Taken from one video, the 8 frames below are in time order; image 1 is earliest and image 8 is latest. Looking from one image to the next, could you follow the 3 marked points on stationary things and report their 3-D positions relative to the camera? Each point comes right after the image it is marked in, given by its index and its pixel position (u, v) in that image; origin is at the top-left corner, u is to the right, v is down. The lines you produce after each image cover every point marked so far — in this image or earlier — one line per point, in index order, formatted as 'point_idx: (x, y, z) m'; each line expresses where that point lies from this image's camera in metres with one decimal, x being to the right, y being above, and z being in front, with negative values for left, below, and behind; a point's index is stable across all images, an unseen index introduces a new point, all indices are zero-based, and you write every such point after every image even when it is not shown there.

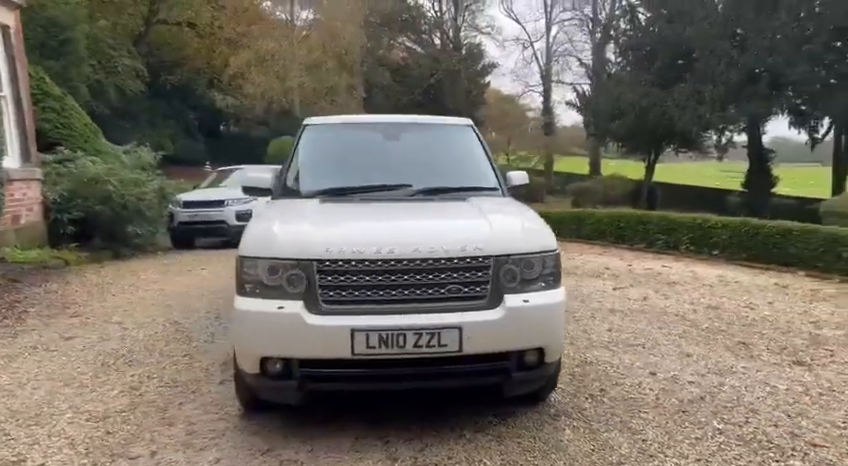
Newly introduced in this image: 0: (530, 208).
0: (+0.7, +0.1, +4.0) m
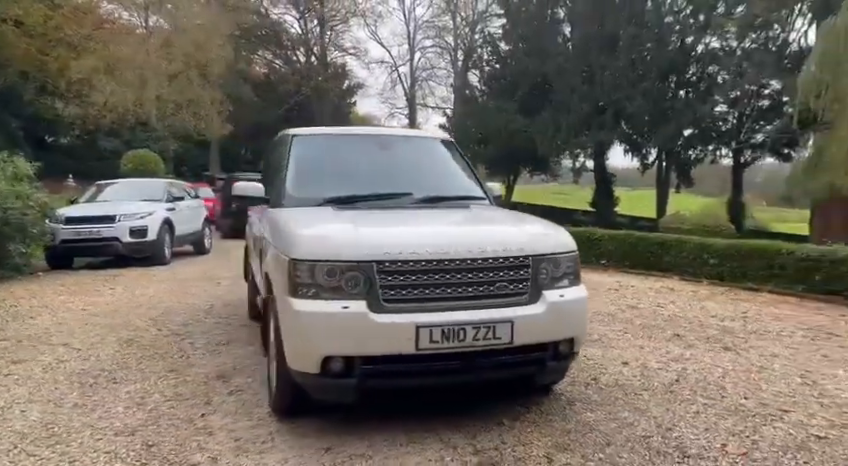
0: (+0.8, +0.1, +4.5) m
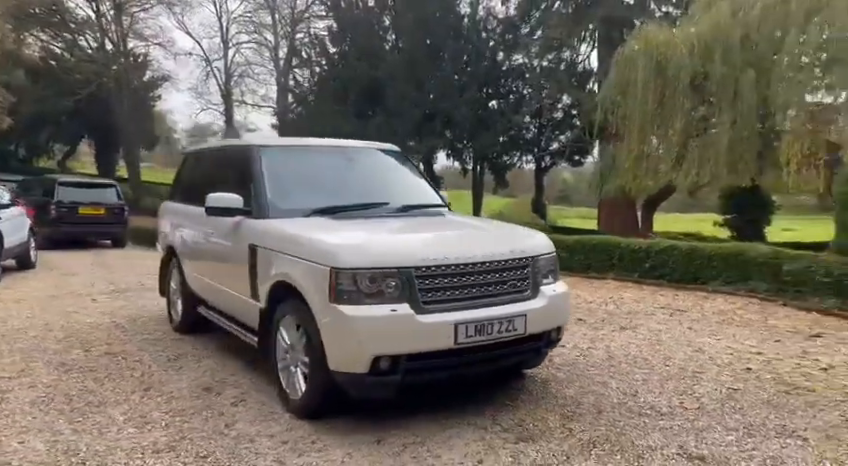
0: (+0.6, +0.1, +5.1) m
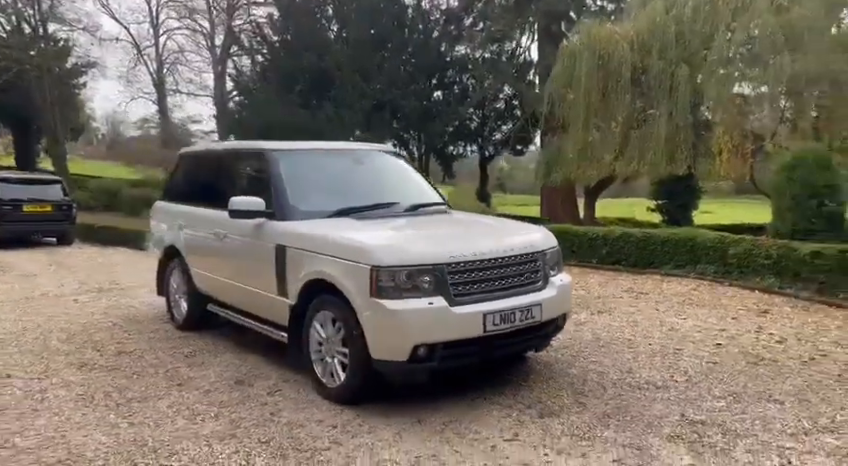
0: (+0.7, +0.1, +5.6) m
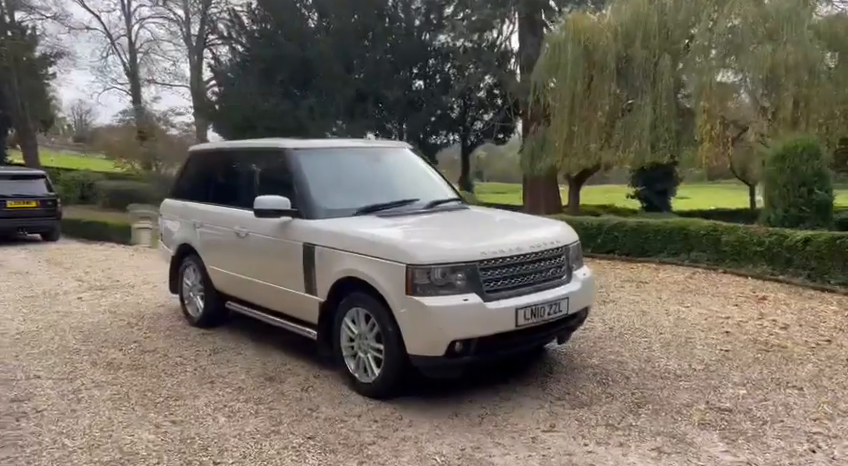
0: (+0.8, +0.1, +5.7) m
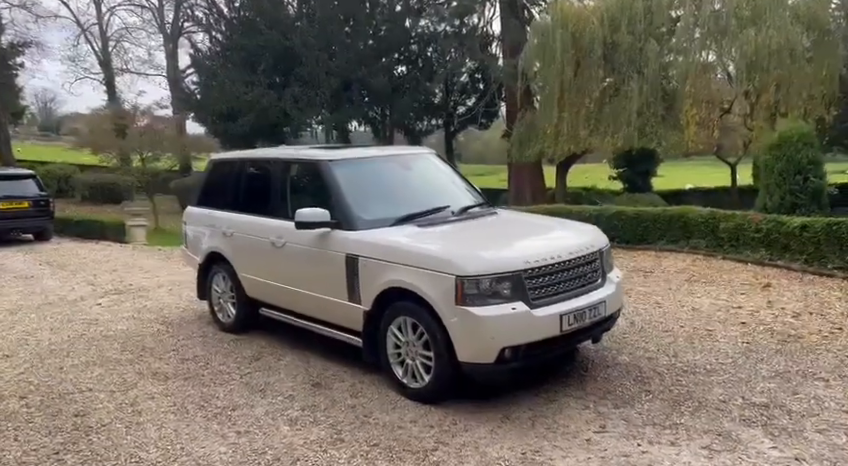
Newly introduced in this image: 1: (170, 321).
0: (+1.1, +0.1, +5.9) m
1: (-2.8, -1.0, +7.3) m
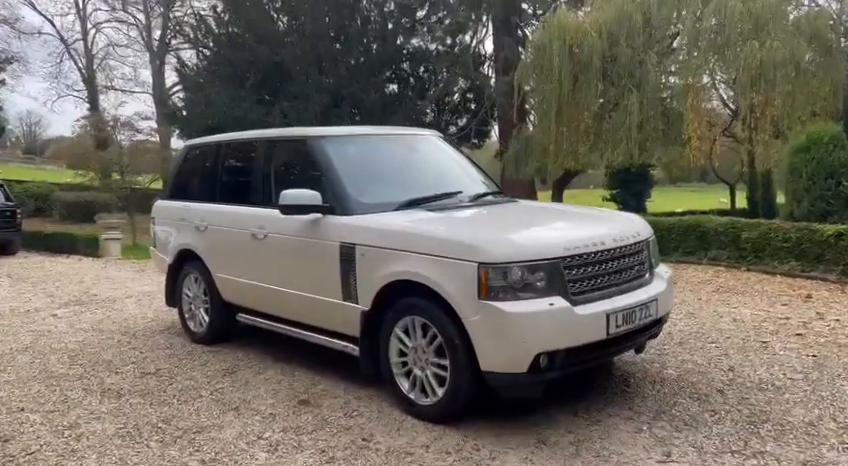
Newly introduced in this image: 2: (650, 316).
0: (+1.2, +0.2, +5.1) m
1: (-2.8, -0.9, +6.3) m
2: (+1.4, -0.5, +4.1) m
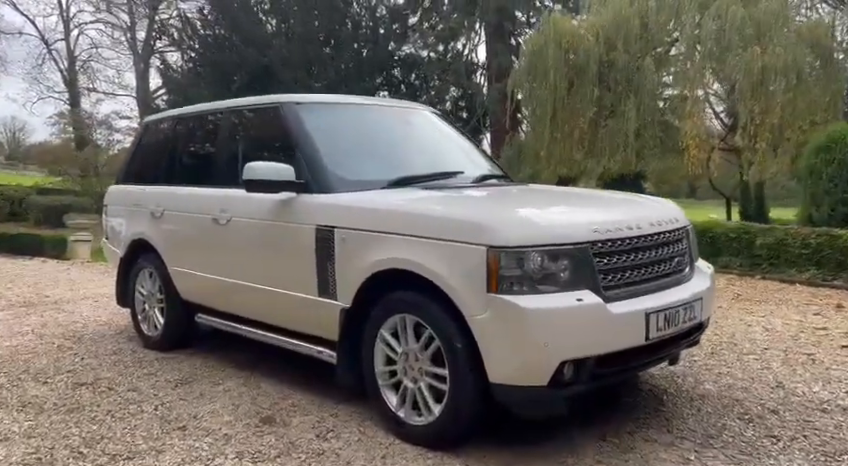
0: (+1.1, +0.2, +4.3) m
1: (-2.8, -0.8, +5.5) m
2: (+1.3, -0.4, +3.3) m
